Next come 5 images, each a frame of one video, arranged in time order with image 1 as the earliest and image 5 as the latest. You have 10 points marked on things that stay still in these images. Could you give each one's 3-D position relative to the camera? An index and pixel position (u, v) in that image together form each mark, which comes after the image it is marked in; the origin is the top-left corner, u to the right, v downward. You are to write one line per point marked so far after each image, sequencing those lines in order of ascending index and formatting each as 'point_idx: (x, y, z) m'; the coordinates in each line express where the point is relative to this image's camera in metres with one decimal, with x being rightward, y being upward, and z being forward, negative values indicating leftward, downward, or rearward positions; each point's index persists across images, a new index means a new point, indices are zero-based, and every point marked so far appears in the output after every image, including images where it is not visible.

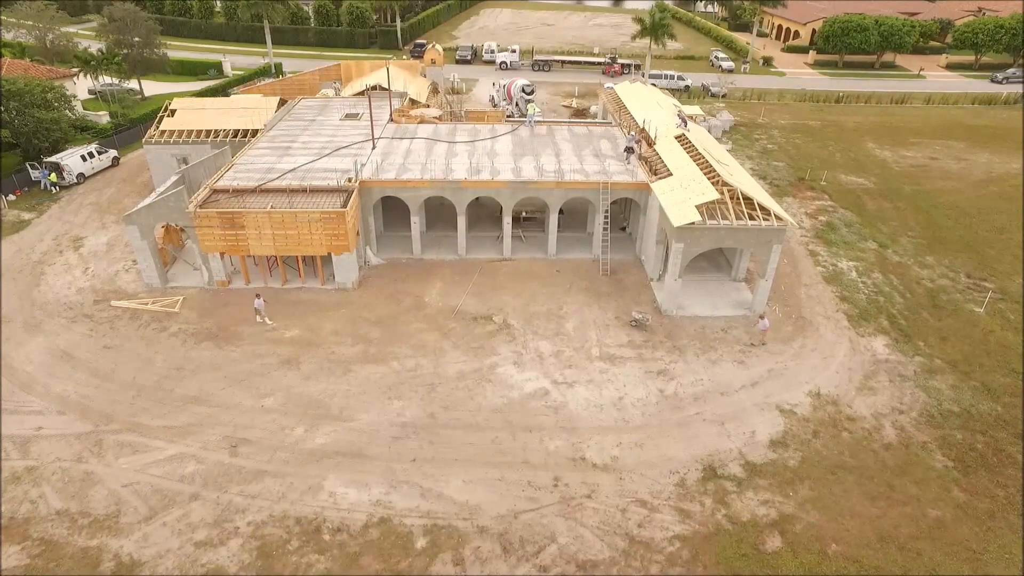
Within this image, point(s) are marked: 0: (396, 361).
0: (-2.8, -1.8, +19.9) m
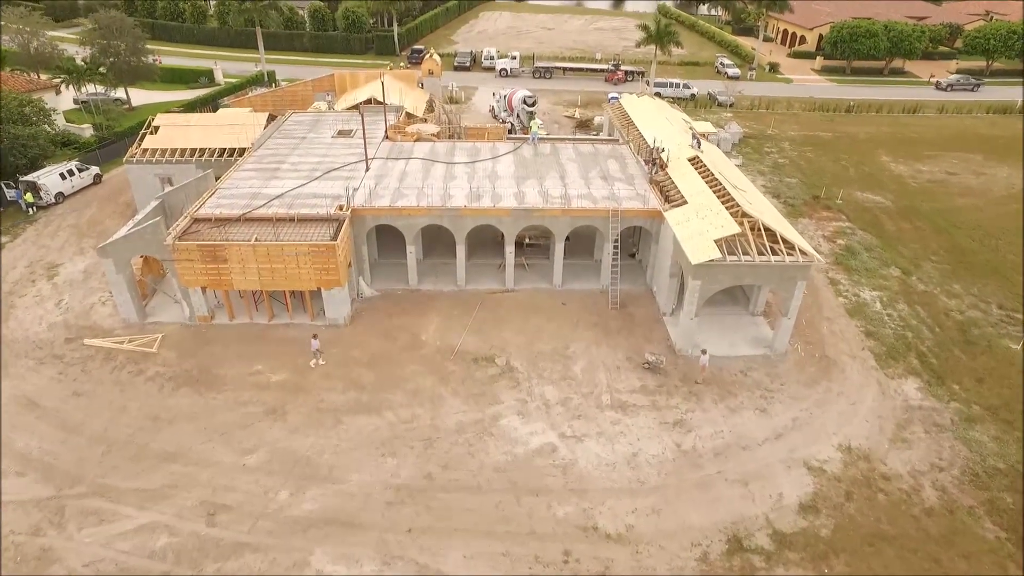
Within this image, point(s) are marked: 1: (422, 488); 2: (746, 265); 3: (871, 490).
0: (-2.7, -2.7, +18.4) m
1: (-1.7, -3.9, +16.1) m
2: (+5.4, +0.5, +19.1) m
3: (+7.1, -4.0, +16.4) m
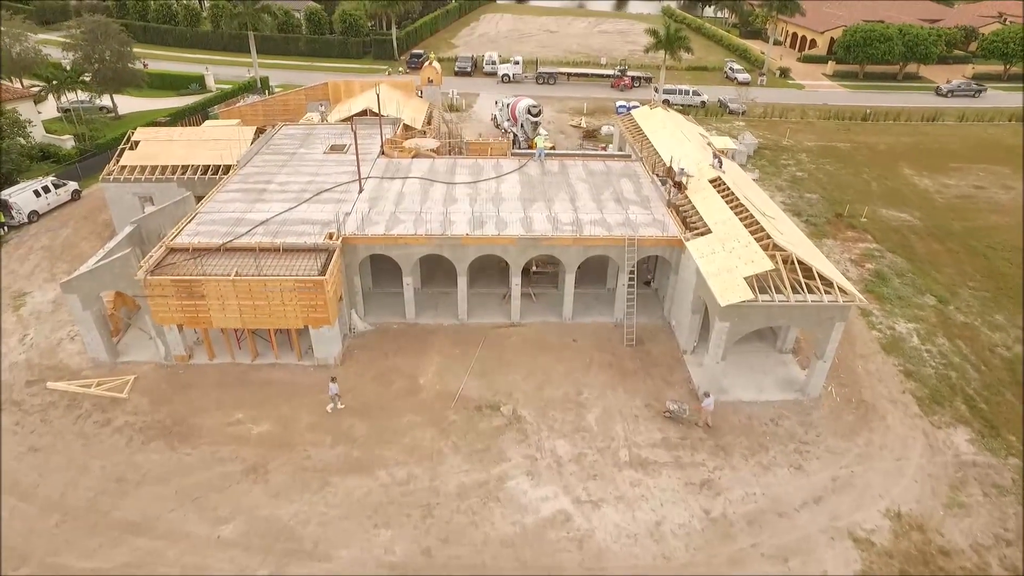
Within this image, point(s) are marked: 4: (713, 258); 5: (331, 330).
0: (-2.5, -3.6, +16.4) m
1: (-1.6, -4.8, +14.1) m
2: (+5.6, -0.4, +17.1) m
3: (+7.3, -4.9, +14.5) m
4: (+4.5, +0.7, +18.6) m
5: (-4.2, -1.0, +19.4) m
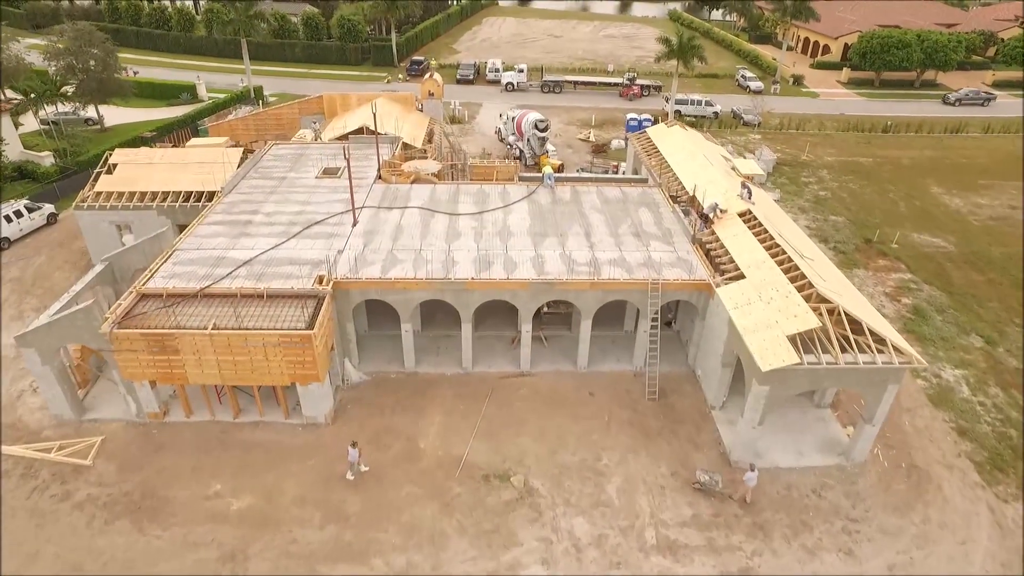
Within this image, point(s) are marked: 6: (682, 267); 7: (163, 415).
0: (-2.3, -4.7, +14.4) m
1: (-1.4, -5.9, +12.1) m
2: (+5.8, -1.5, +15.1) m
3: (+7.5, -6.0, +12.4) m
4: (+4.8, -0.4, +16.6) m
5: (-4.0, -2.1, +17.4) m
6: (+3.9, +0.5, +19.2) m
7: (-7.7, -2.8, +18.1) m
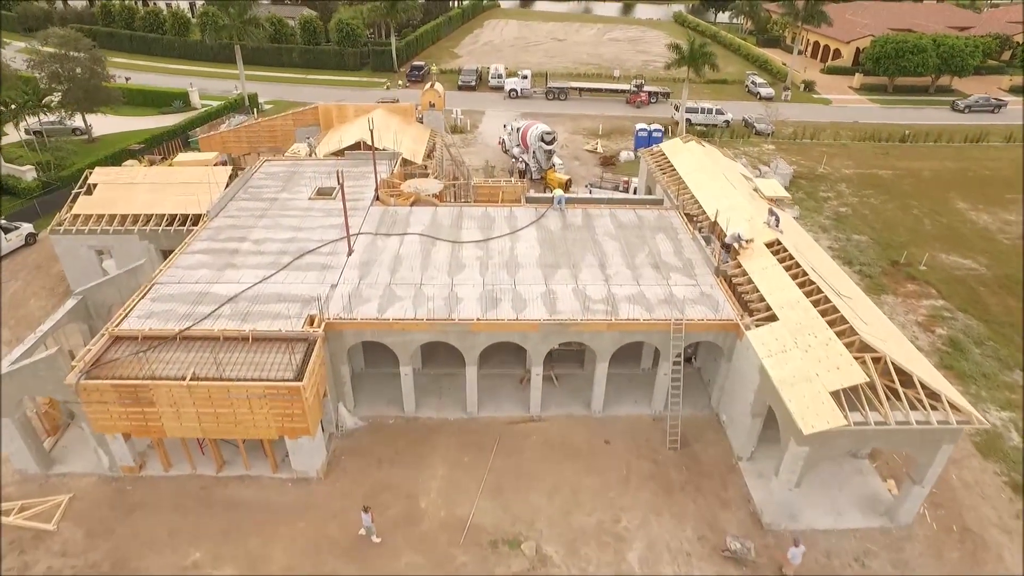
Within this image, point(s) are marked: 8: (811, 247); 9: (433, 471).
0: (-2.1, -5.5, +12.8) m
1: (-1.2, -6.7, +10.5) m
2: (+6.0, -2.3, +13.5) m
3: (+7.7, -6.8, +10.8) m
4: (+5.0, -1.2, +15.0) m
5: (-3.8, -2.9, +15.8) m
6: (+4.1, -0.3, +17.6) m
7: (-7.5, -3.6, +16.5) m
8: (+7.0, +1.0, +19.4) m
9: (-1.6, -3.6, +16.6) m
